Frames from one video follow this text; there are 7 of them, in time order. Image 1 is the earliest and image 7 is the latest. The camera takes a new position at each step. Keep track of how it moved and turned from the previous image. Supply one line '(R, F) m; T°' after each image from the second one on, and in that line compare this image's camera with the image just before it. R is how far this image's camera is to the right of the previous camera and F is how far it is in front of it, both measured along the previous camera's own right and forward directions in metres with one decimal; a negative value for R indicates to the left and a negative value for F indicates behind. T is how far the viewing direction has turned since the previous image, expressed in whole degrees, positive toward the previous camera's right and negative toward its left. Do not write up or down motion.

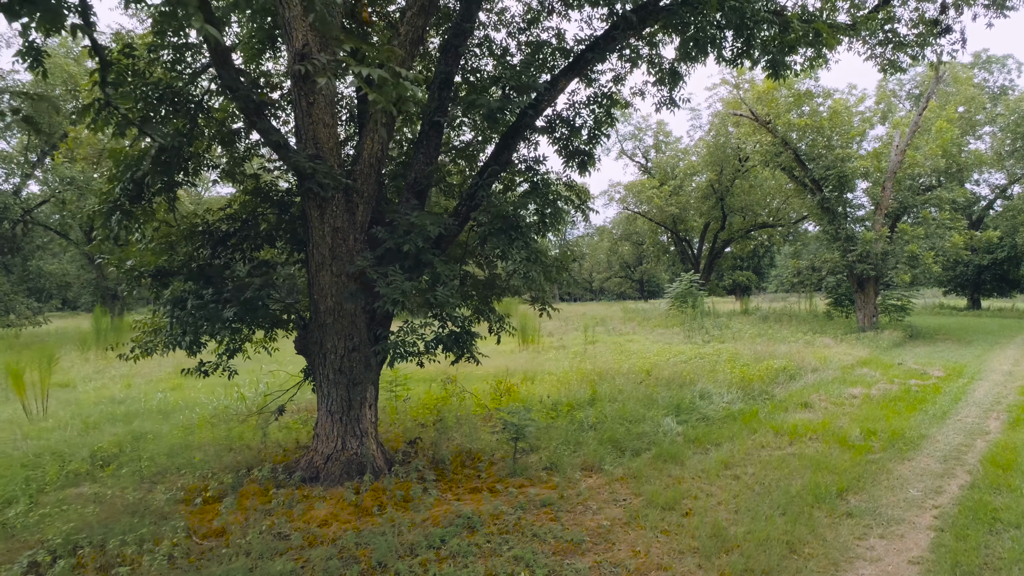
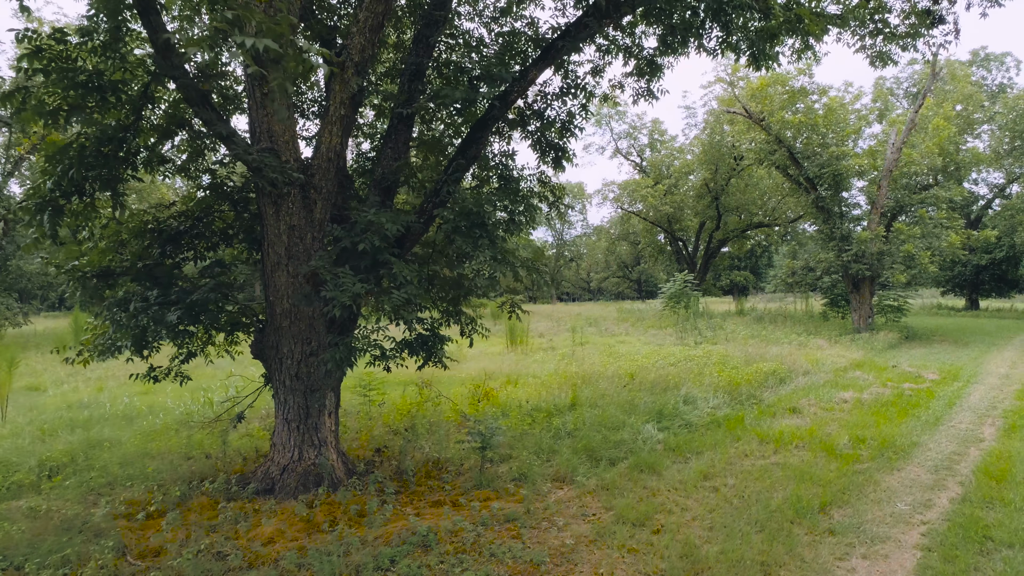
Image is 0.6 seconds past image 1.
(+0.3, +0.3) m; 0°
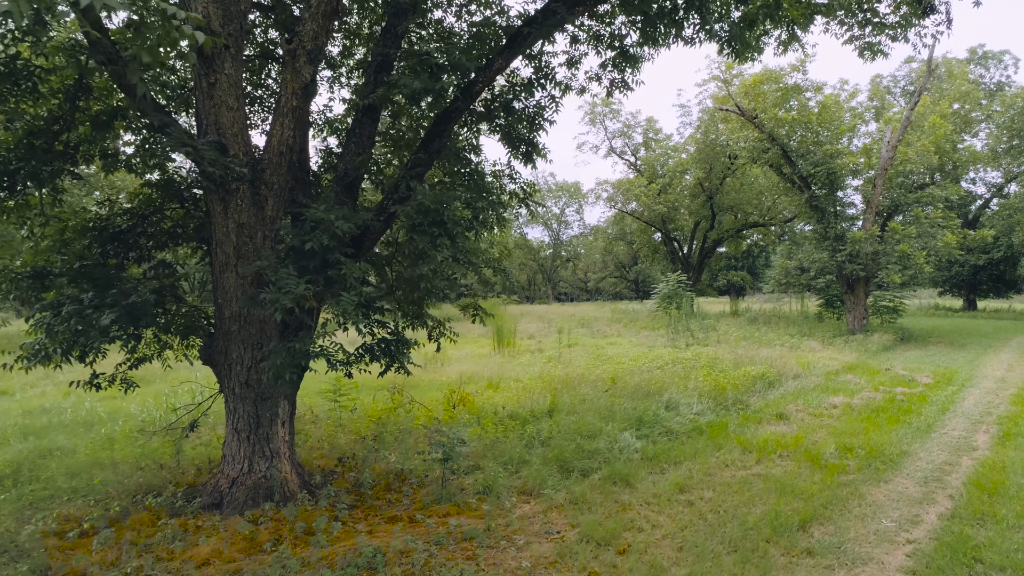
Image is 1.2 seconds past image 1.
(+0.3, +0.3) m; 0°
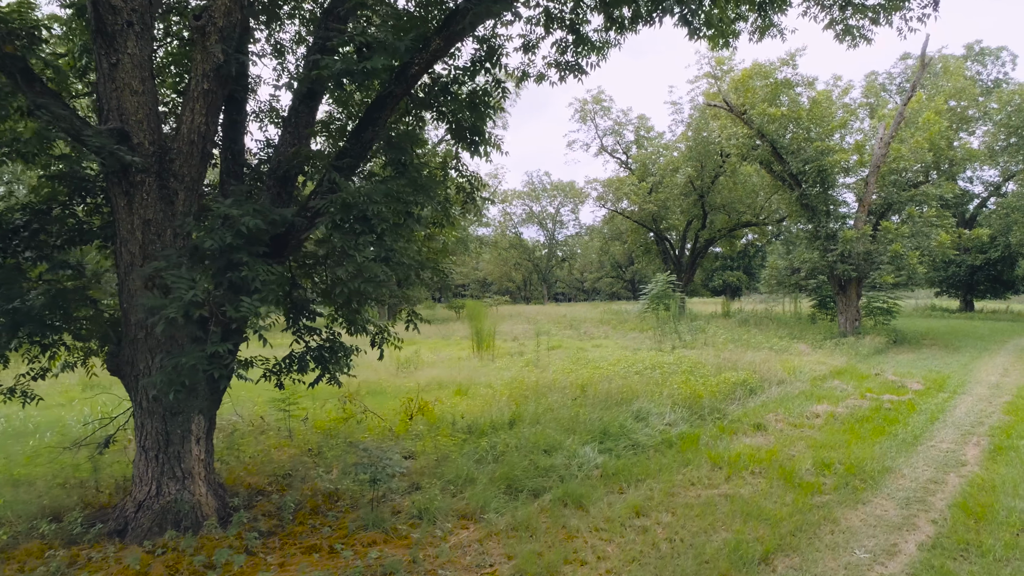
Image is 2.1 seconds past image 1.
(+0.4, +0.5) m; 0°
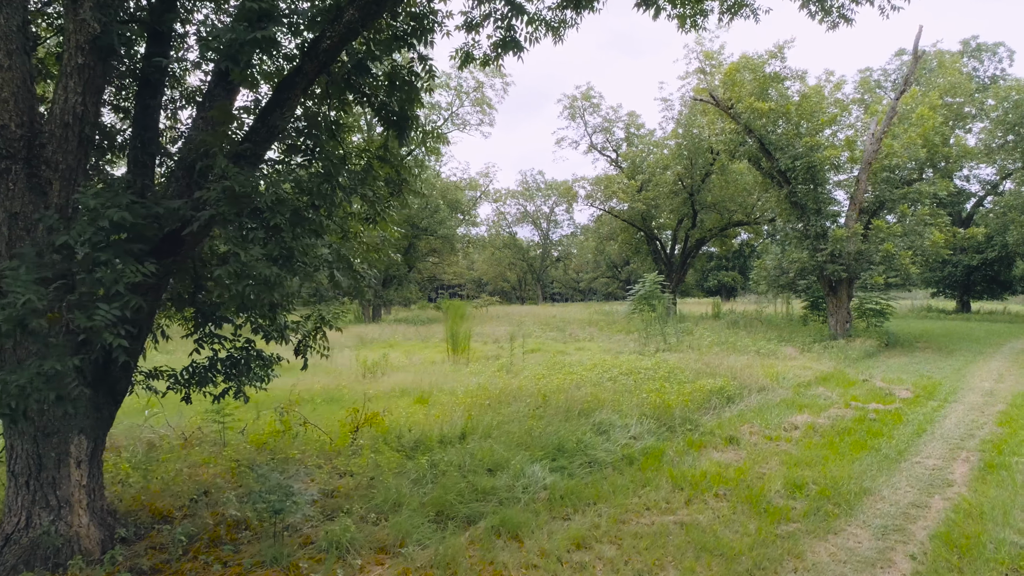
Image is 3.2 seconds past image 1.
(+0.5, +0.5) m; 0°
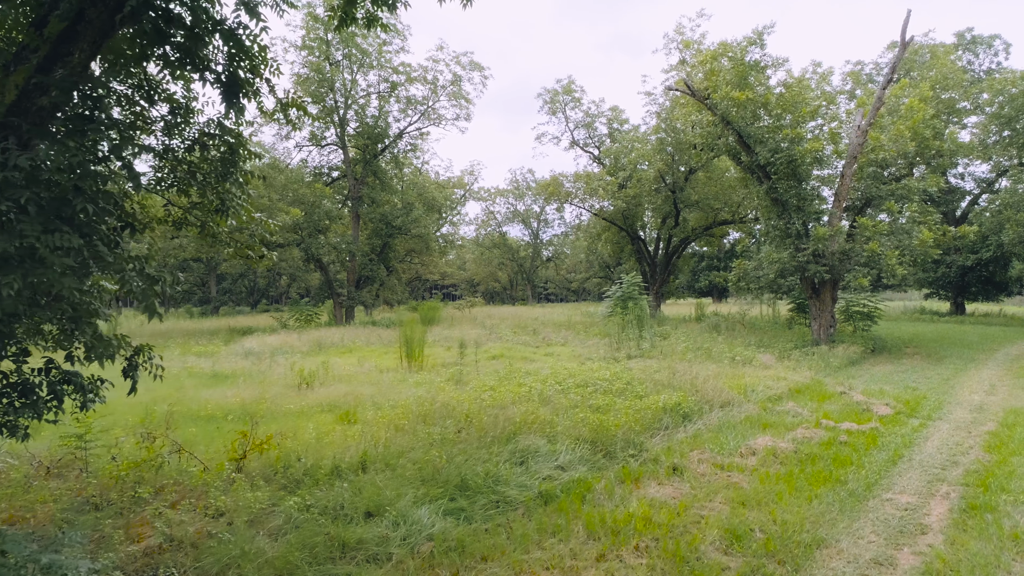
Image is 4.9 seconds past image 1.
(+0.8, +0.9) m; 0°
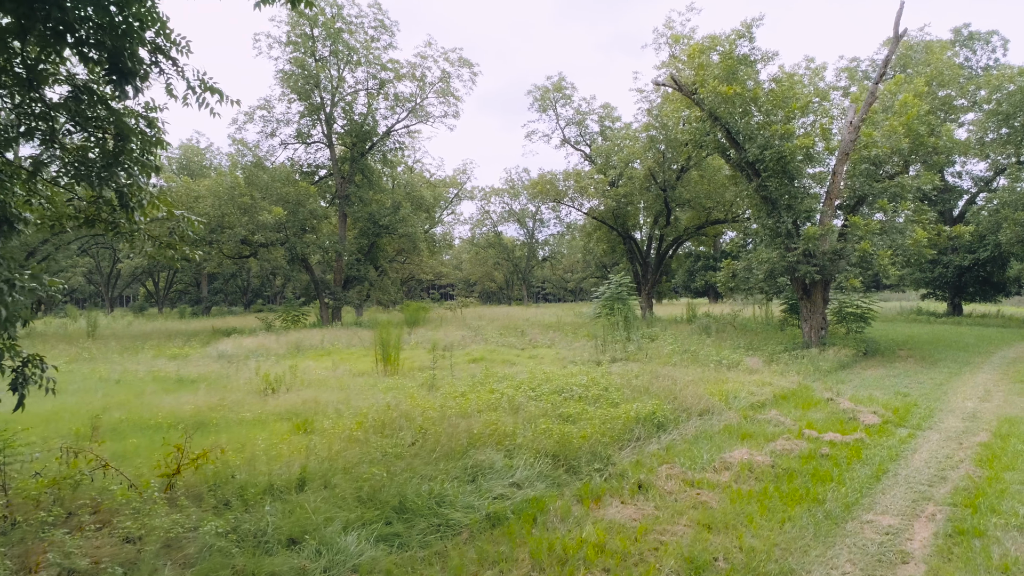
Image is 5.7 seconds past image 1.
(+0.4, +0.4) m; 0°
